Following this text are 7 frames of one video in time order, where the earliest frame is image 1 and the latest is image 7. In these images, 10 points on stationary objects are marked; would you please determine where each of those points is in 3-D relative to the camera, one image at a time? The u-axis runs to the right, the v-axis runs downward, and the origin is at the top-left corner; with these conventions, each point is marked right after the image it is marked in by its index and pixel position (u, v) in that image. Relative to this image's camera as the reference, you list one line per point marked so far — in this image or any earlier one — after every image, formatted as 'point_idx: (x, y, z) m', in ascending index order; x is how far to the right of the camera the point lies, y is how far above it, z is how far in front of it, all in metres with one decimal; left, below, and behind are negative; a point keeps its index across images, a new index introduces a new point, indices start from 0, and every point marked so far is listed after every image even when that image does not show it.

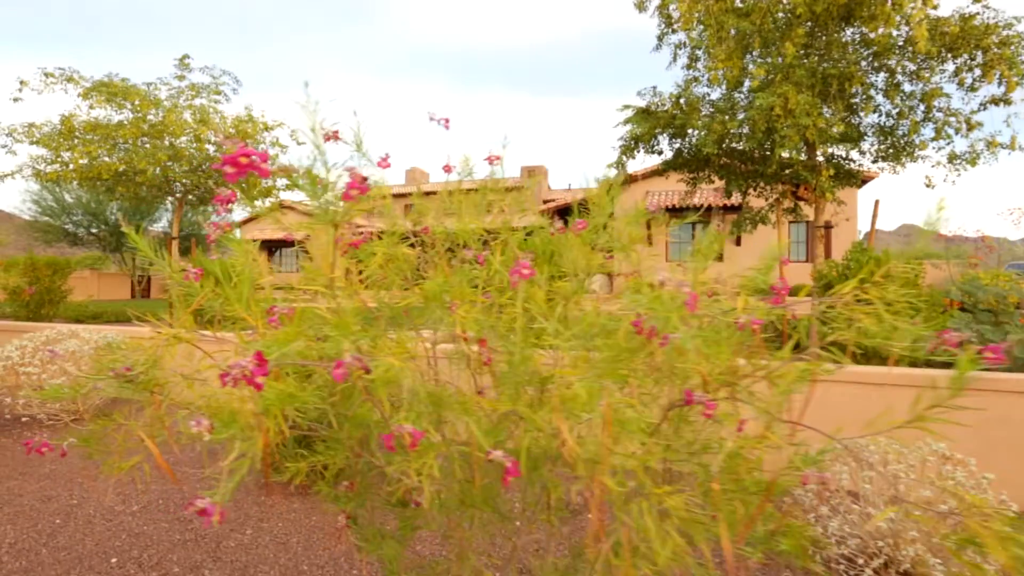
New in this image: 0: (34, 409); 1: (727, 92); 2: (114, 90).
0: (-4.8, -1.2, +5.8) m
1: (+3.2, +2.9, +8.4) m
2: (-6.3, +3.2, +9.2) m
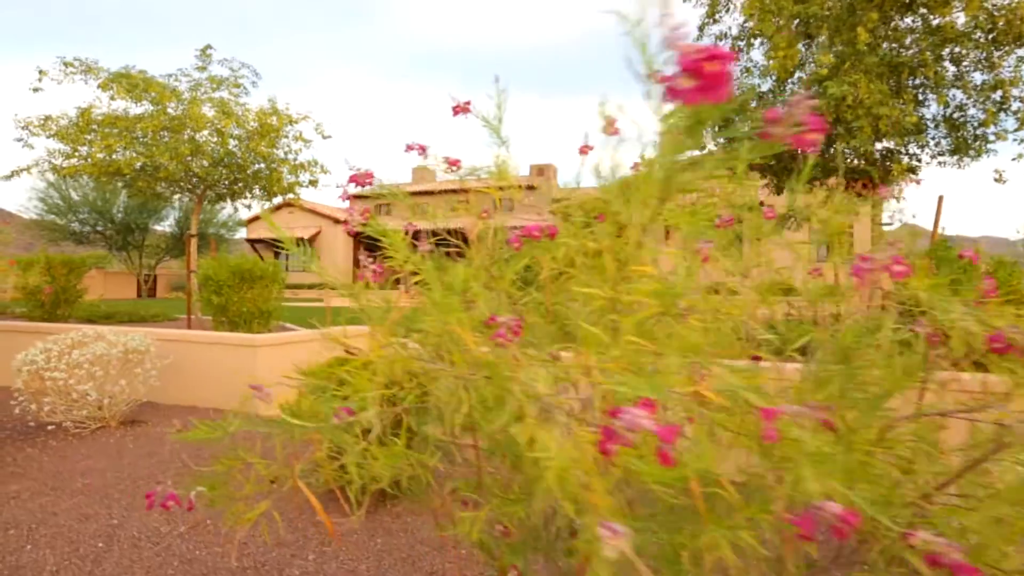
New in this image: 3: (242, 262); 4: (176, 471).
0: (-4.3, -1.2, +5.5) m
1: (+3.7, +2.9, +8.0) m
2: (-5.8, +3.2, +8.8) m
3: (-3.7, +0.3, +7.9) m
4: (-2.7, -1.5, +4.6) m
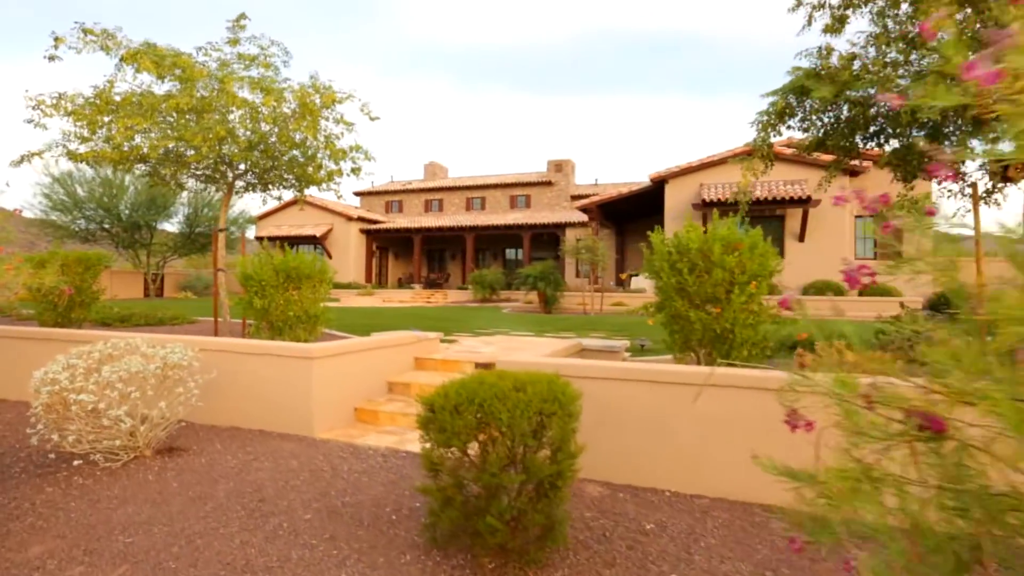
0: (-3.3, -1.2, +4.5) m
1: (+4.7, +2.9, +7.0) m
2: (-4.8, +3.2, +7.8) m
3: (-2.7, +0.3, +6.9) m
4: (-1.7, -1.5, +3.6) m
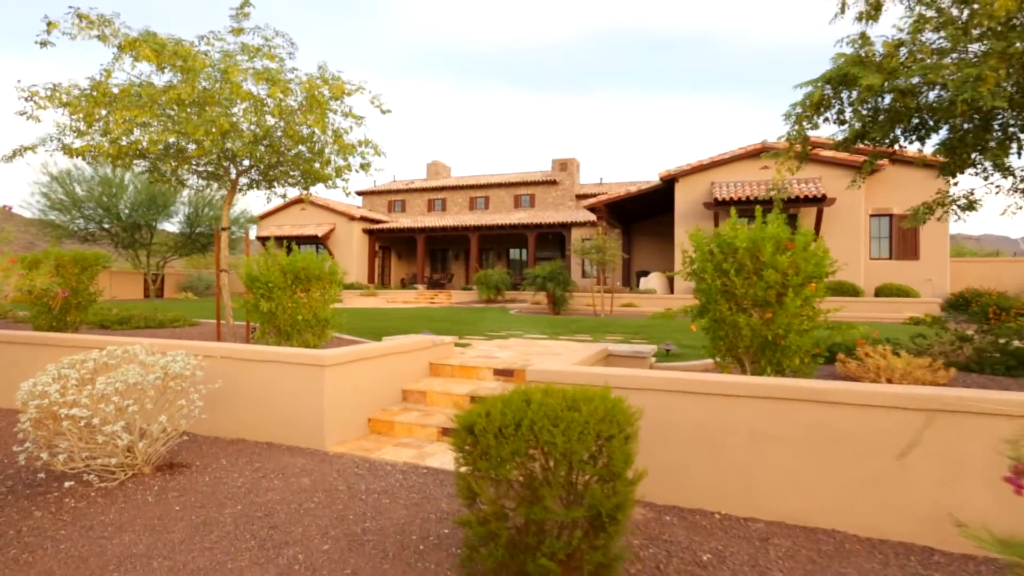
0: (-3.1, -1.3, +4.1) m
1: (+5.0, +2.8, +6.6) m
2: (-4.5, +3.2, +7.4) m
3: (-2.4, +0.3, +6.5) m
4: (-1.5, -1.5, +3.2) m
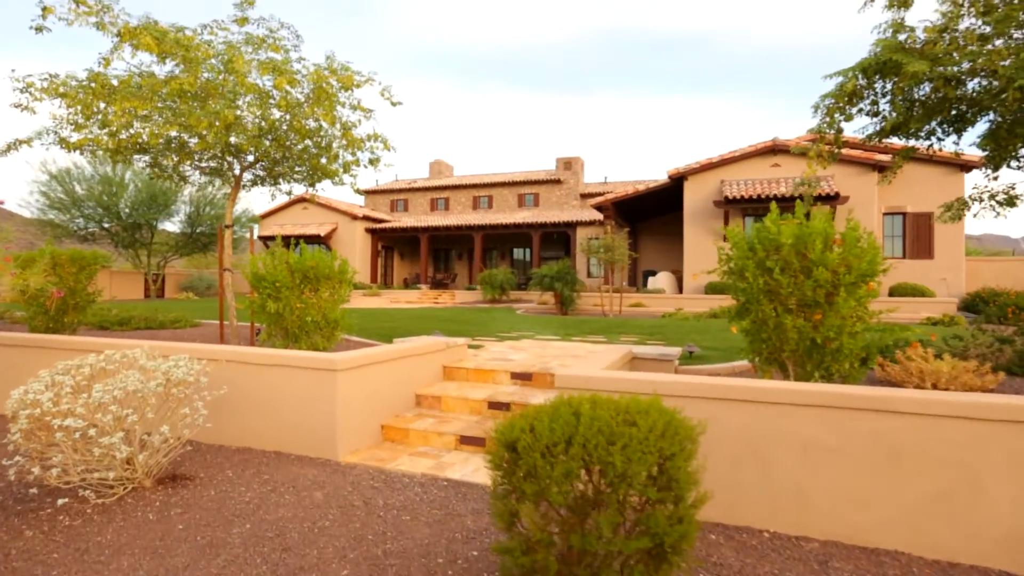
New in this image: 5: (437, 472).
0: (-2.9, -1.3, +3.8) m
1: (+5.2, +2.8, +6.3) m
2: (-4.3, +3.2, +7.1) m
3: (-2.2, +0.3, +6.2) m
4: (-1.3, -1.5, +2.9) m
5: (-0.6, -1.5, +4.7) m
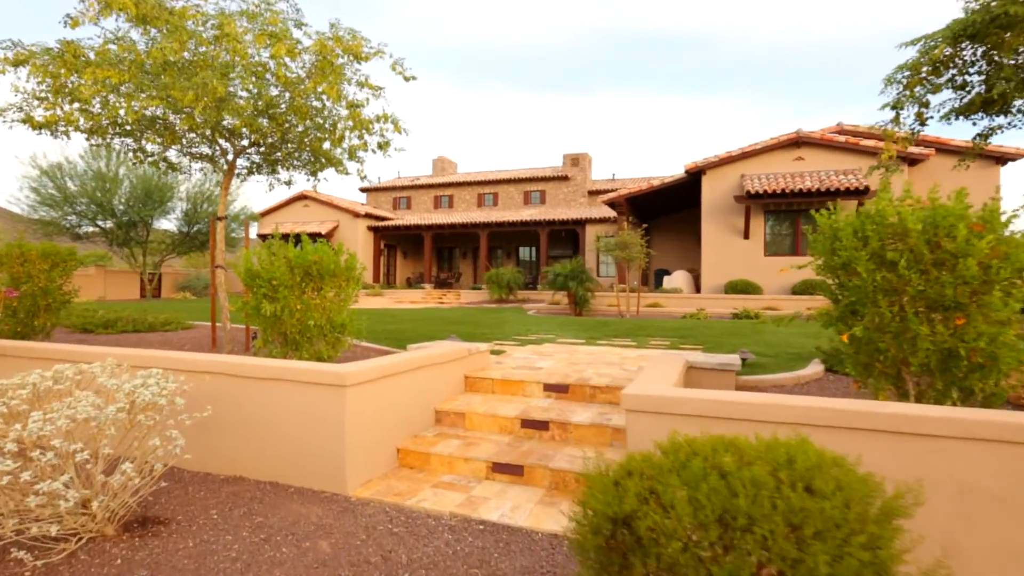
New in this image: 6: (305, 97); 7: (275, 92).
0: (-2.5, -1.2, +2.9) m
1: (+5.5, +2.9, +5.4) m
2: (-4.0, +3.2, +6.3) m
3: (-1.9, +0.3, +5.4) m
4: (-0.9, -1.5, +2.1) m
5: (-0.3, -1.5, +3.9) m
6: (-2.4, +2.2, +6.8) m
7: (-2.8, +2.3, +6.9) m
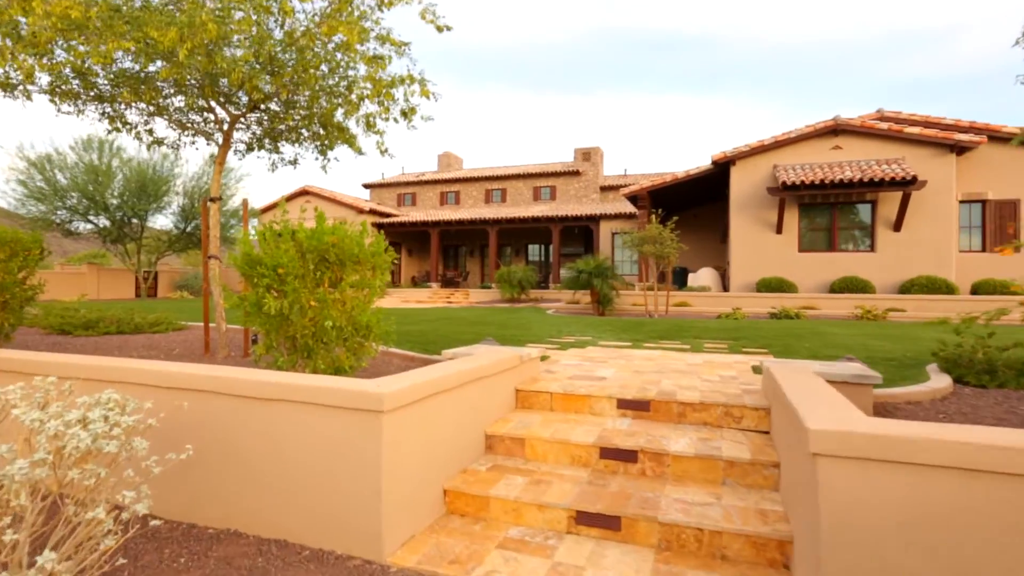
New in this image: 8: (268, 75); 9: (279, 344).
0: (-2.0, -1.2, +1.7) m
1: (+6.0, +2.9, +4.3) m
2: (-3.5, +3.2, +5.1) m
3: (-1.4, +0.4, +4.2) m
4: (-0.4, -1.4, +0.9) m
5: (+0.2, -1.4, +2.7) m
6: (-1.9, +2.3, +5.6) m
7: (-2.3, +2.4, +5.7) m
8: (-2.4, +2.1, +5.8) m
9: (-1.8, -0.4, +4.3) m
